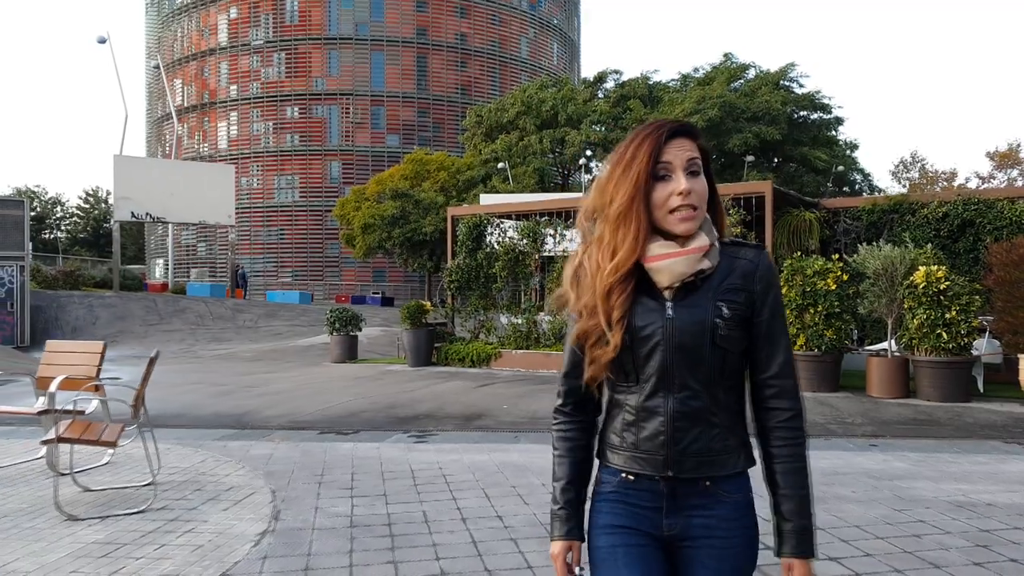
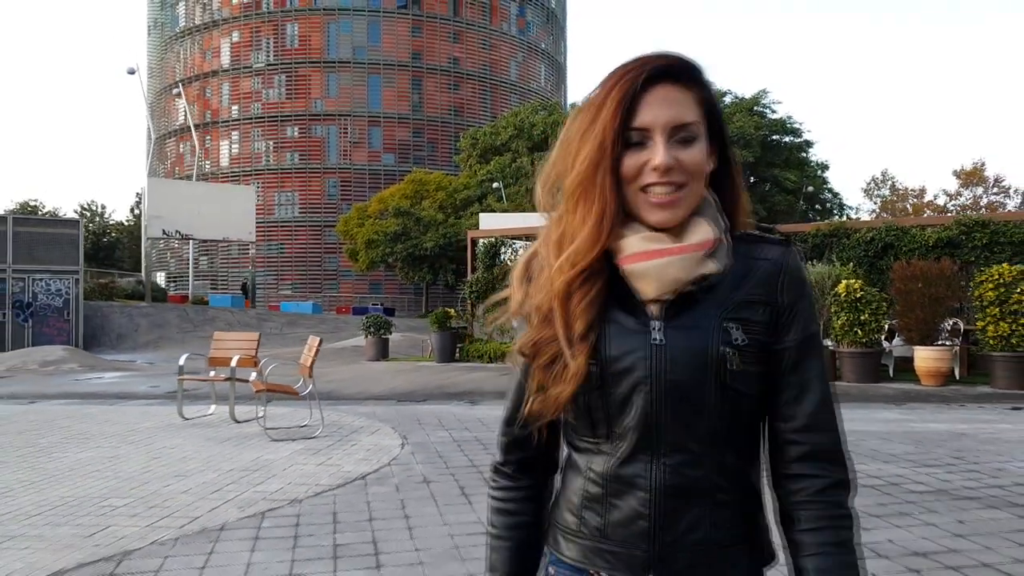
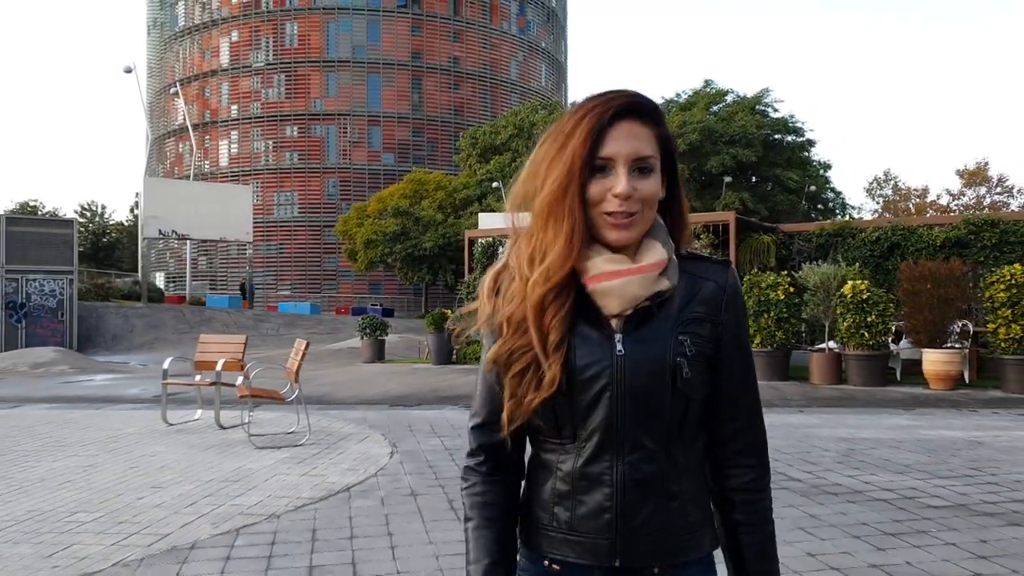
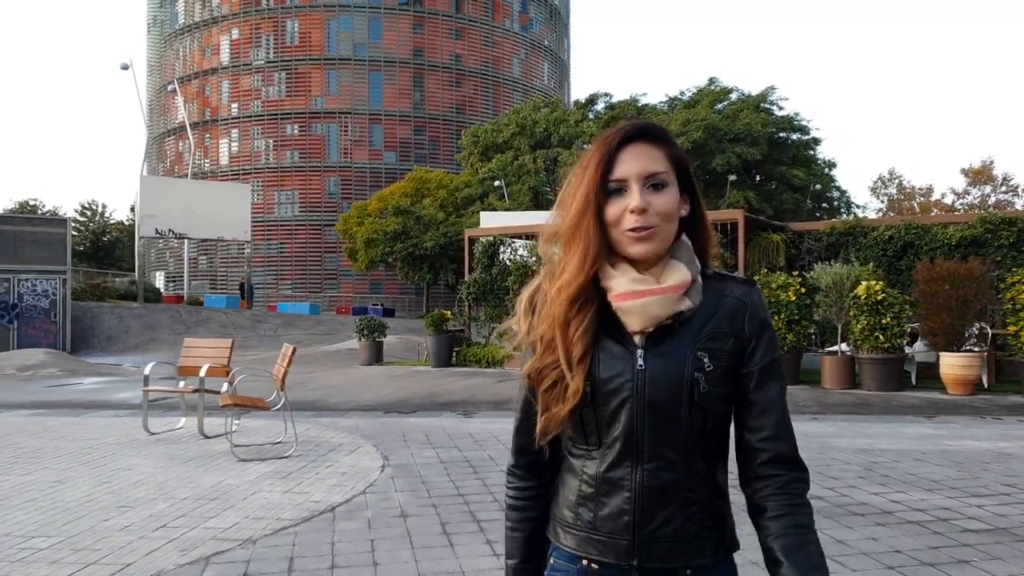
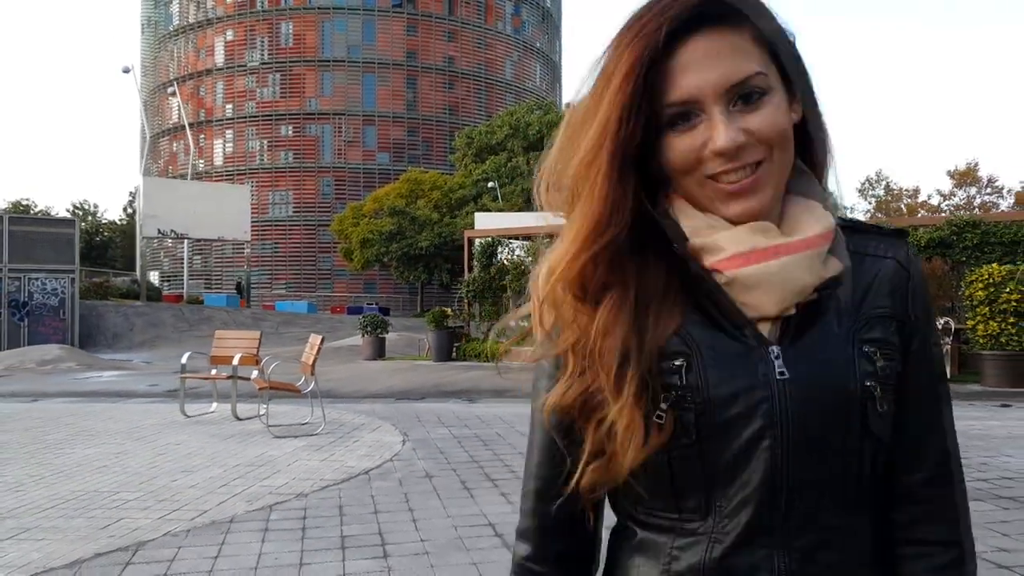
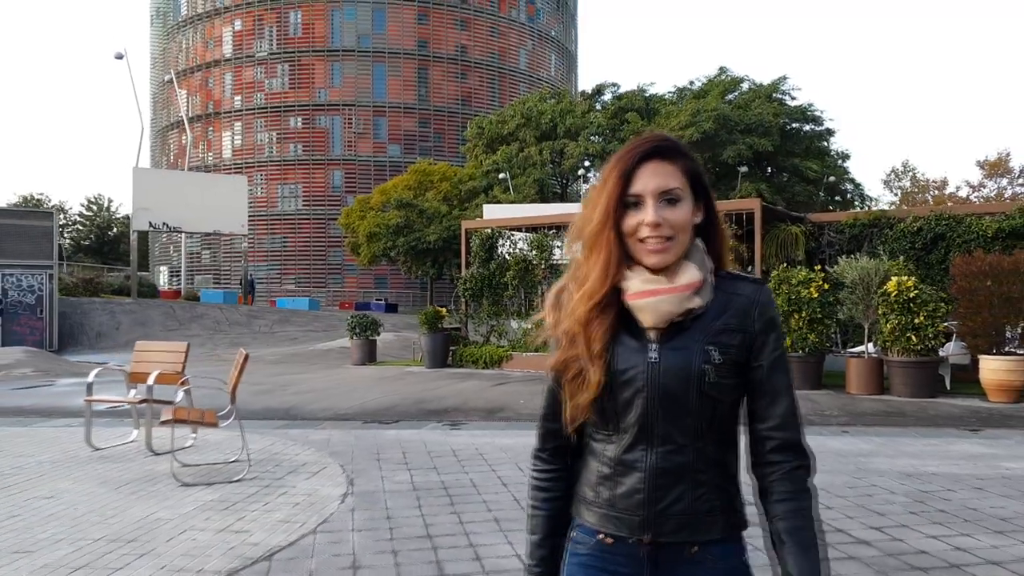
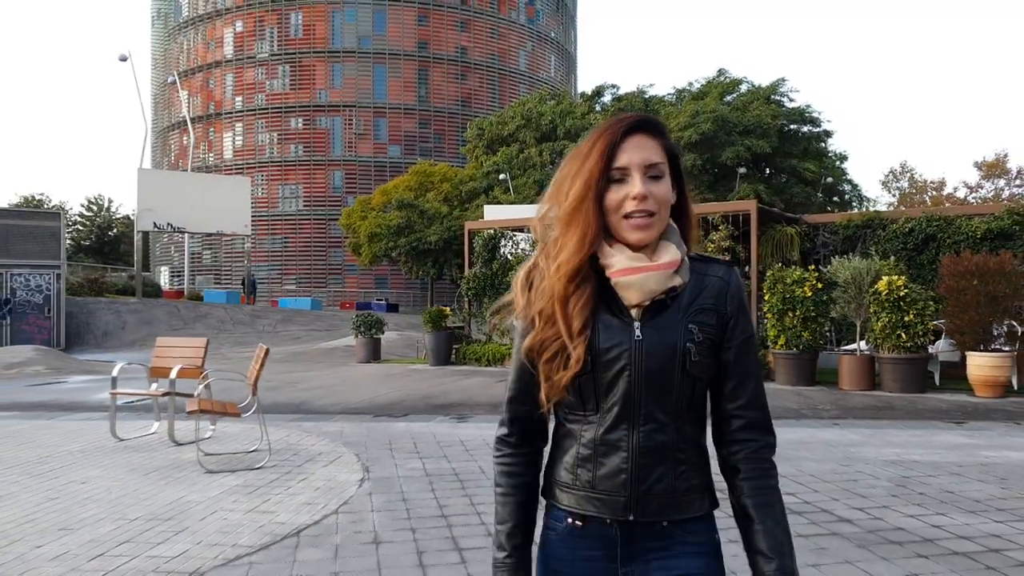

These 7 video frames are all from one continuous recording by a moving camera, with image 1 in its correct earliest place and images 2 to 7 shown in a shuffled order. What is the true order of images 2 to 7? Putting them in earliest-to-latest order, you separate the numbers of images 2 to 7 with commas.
6, 7, 4, 3, 2, 5
